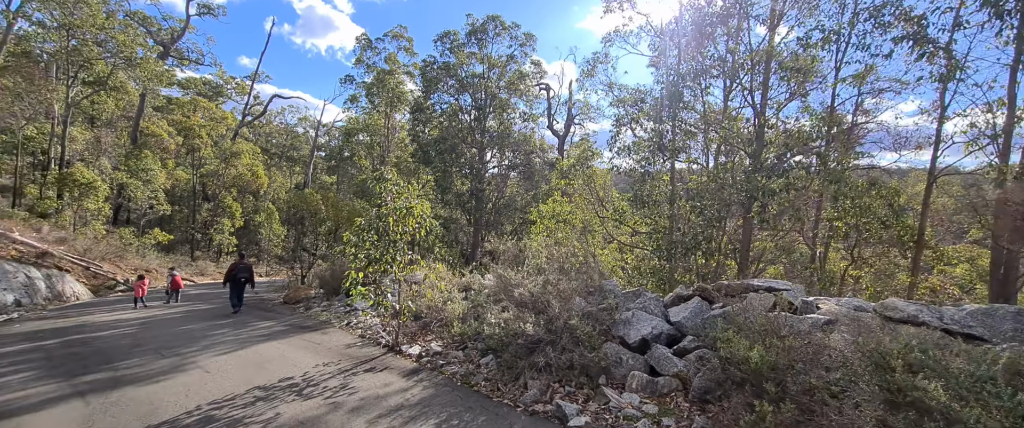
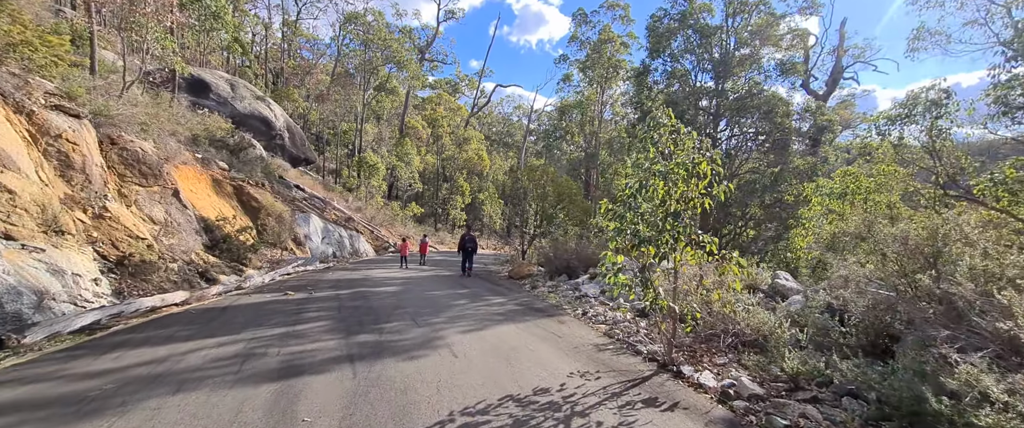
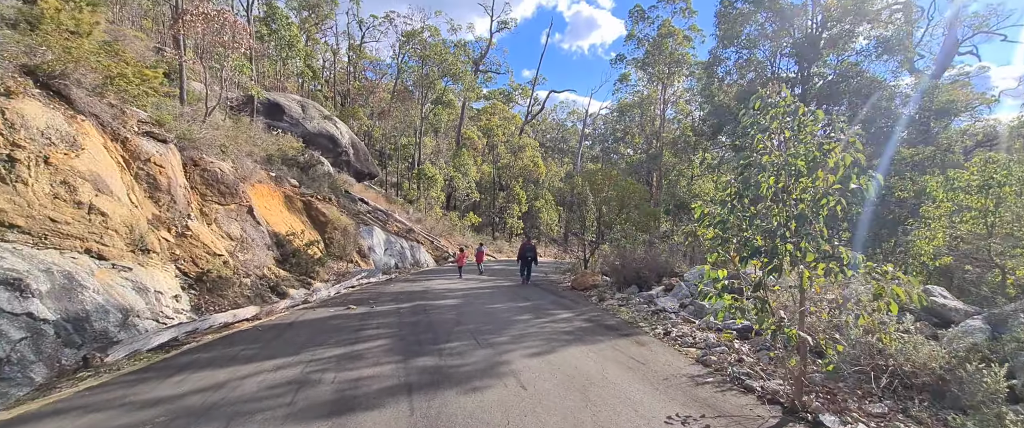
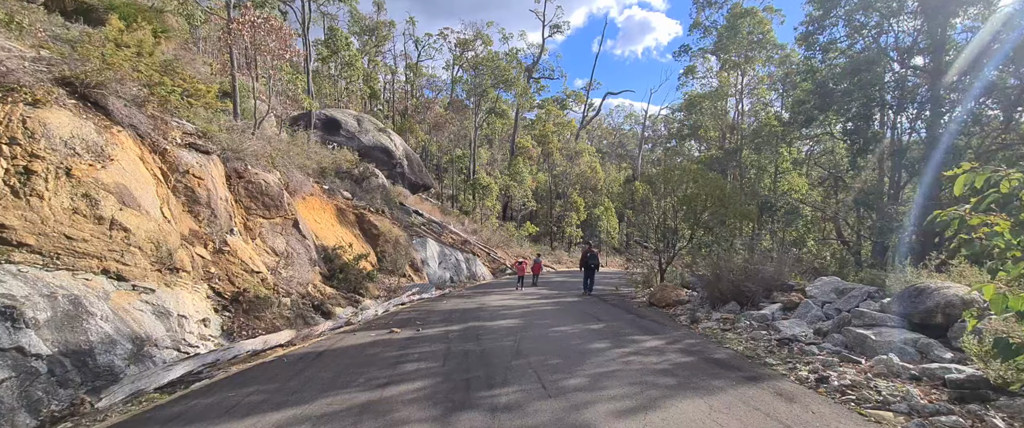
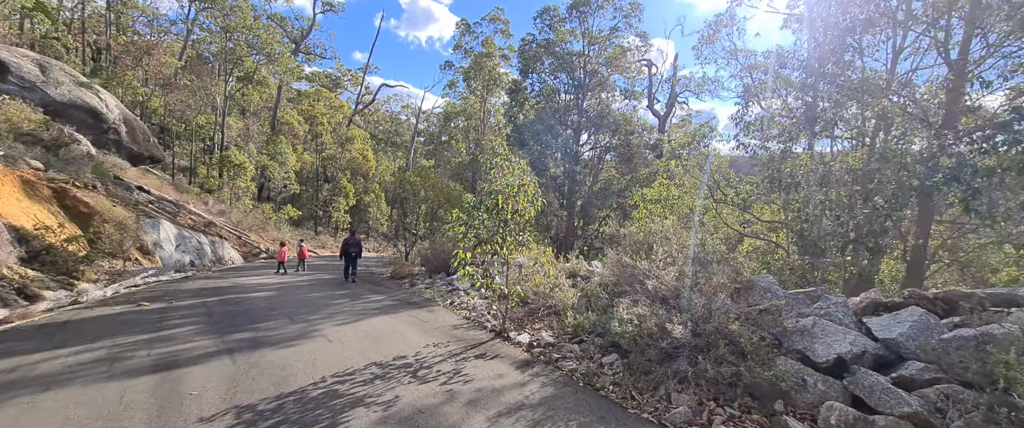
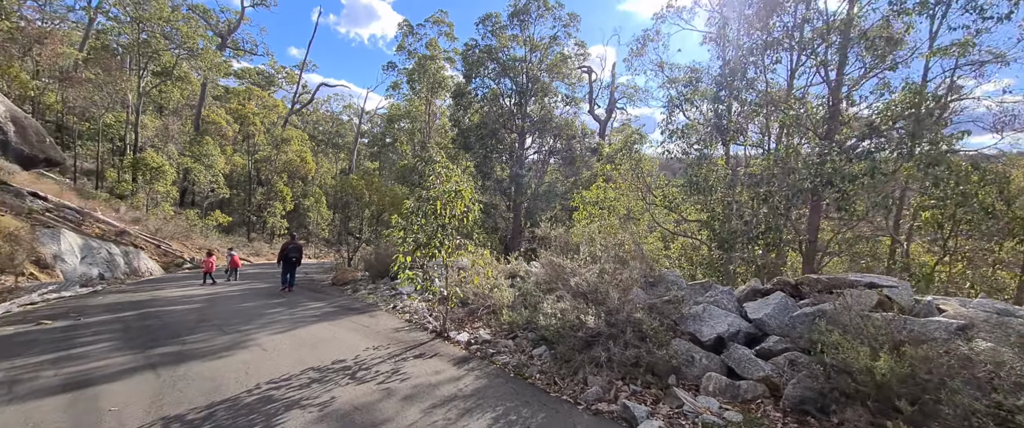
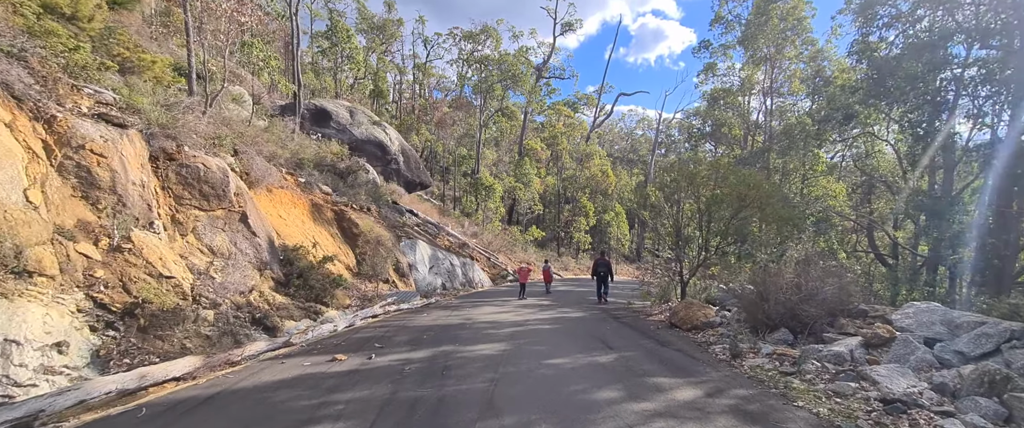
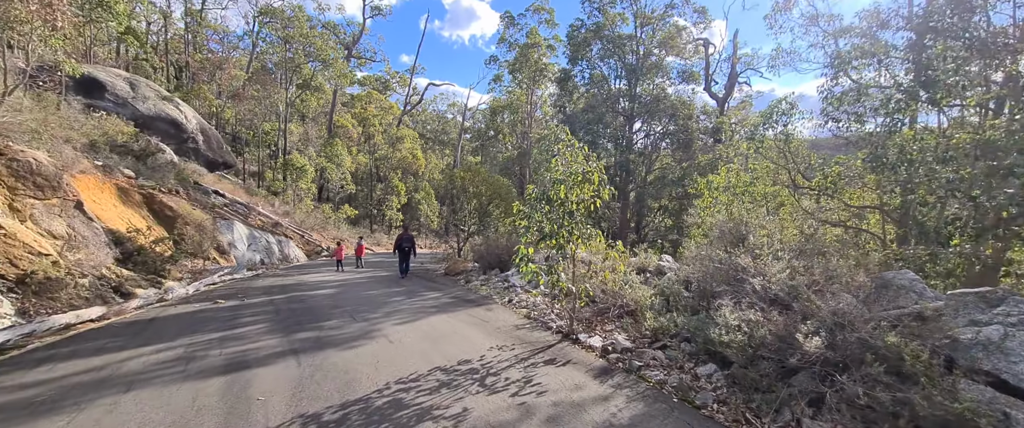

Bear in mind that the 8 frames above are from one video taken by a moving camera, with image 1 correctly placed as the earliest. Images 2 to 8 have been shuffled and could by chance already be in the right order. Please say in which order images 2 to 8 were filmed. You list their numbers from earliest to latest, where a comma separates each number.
6, 5, 8, 2, 3, 4, 7
